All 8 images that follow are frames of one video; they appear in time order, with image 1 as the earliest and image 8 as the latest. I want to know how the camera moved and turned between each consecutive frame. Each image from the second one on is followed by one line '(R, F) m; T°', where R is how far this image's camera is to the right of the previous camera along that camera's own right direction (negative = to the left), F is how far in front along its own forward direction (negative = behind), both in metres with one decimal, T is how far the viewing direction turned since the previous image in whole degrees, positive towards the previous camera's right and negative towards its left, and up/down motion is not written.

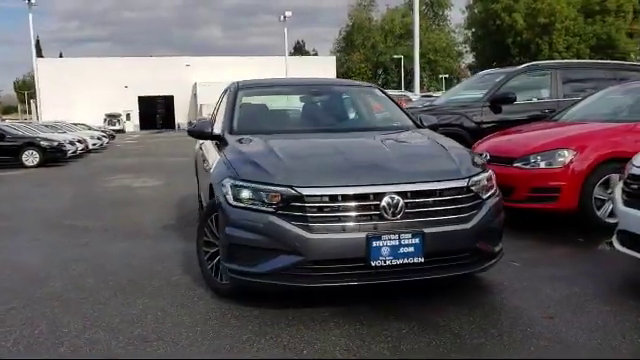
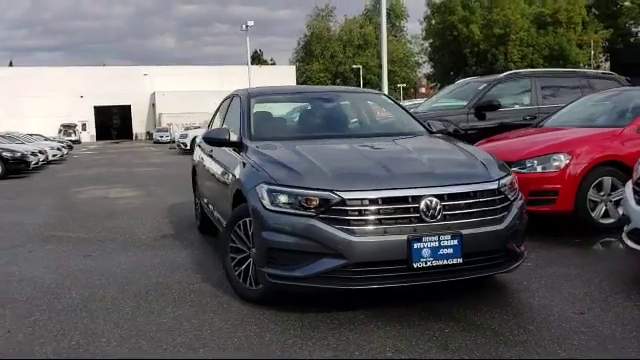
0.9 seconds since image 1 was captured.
(-0.6, 0.0) m; +4°
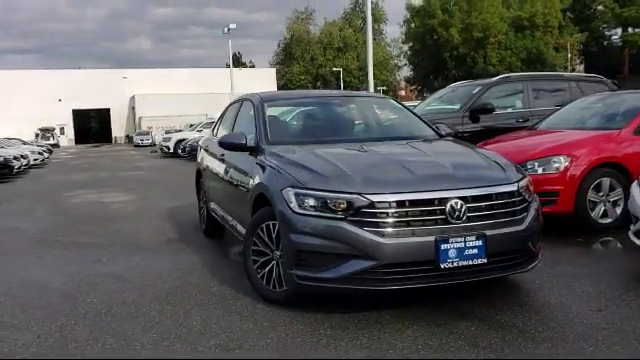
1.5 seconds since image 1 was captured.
(-0.3, -0.1) m; +2°
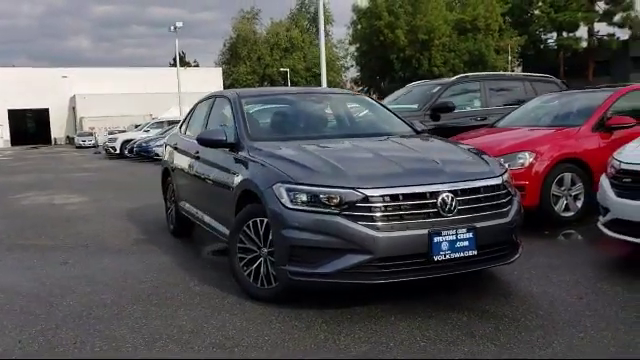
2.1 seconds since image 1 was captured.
(-0.3, 0.0) m; +5°
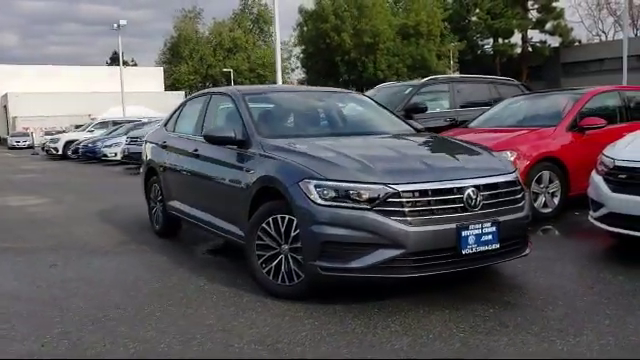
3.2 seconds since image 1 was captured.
(-0.6, 0.0) m; +6°
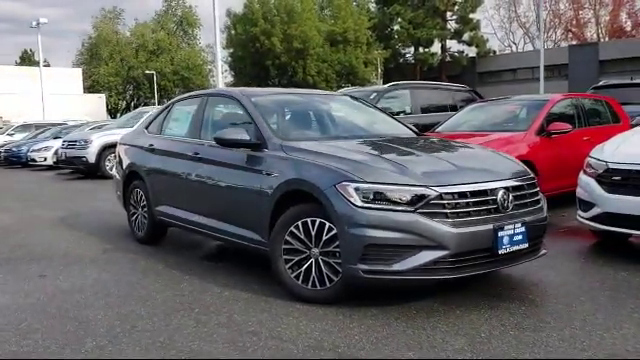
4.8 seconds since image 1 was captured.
(-0.8, +0.1) m; +8°
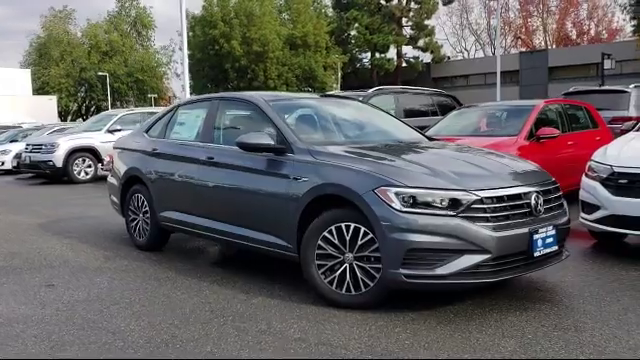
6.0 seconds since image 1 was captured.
(-0.6, 0.0) m; +5°
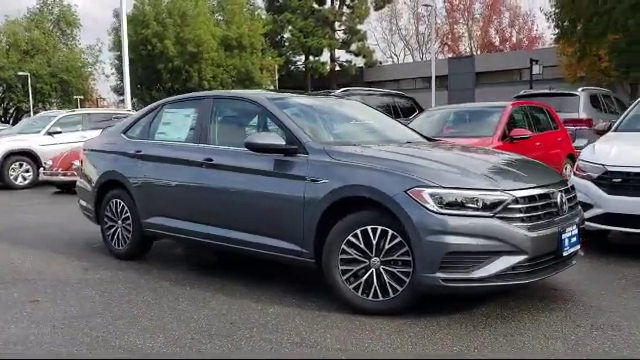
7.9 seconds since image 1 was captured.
(-0.7, +0.3) m; +7°
